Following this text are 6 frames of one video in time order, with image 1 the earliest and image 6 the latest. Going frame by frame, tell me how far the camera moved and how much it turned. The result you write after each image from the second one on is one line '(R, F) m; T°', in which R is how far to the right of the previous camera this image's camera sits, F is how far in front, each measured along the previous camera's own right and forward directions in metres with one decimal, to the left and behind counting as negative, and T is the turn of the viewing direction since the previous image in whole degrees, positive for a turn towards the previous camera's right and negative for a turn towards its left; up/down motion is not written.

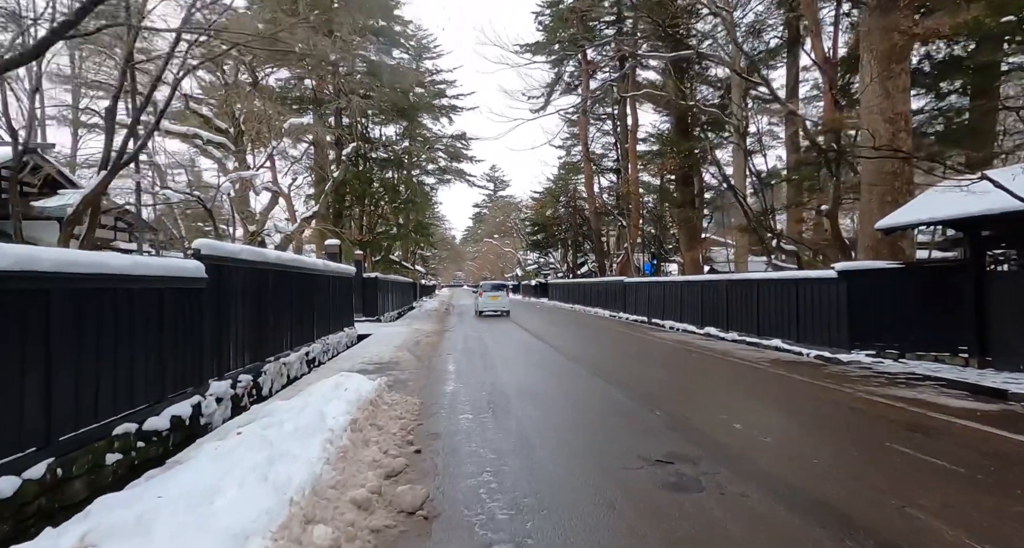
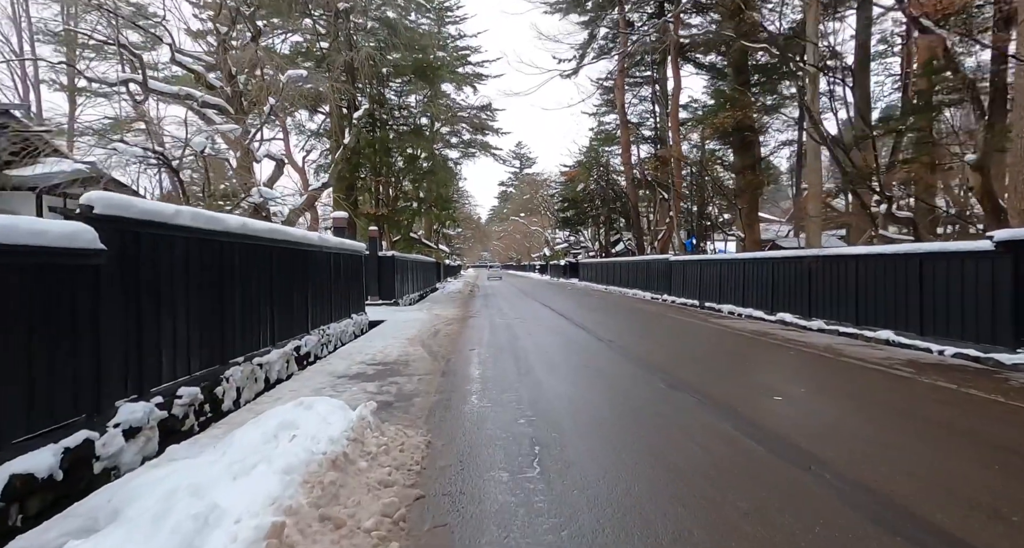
(-0.2, +1.9) m; -3°
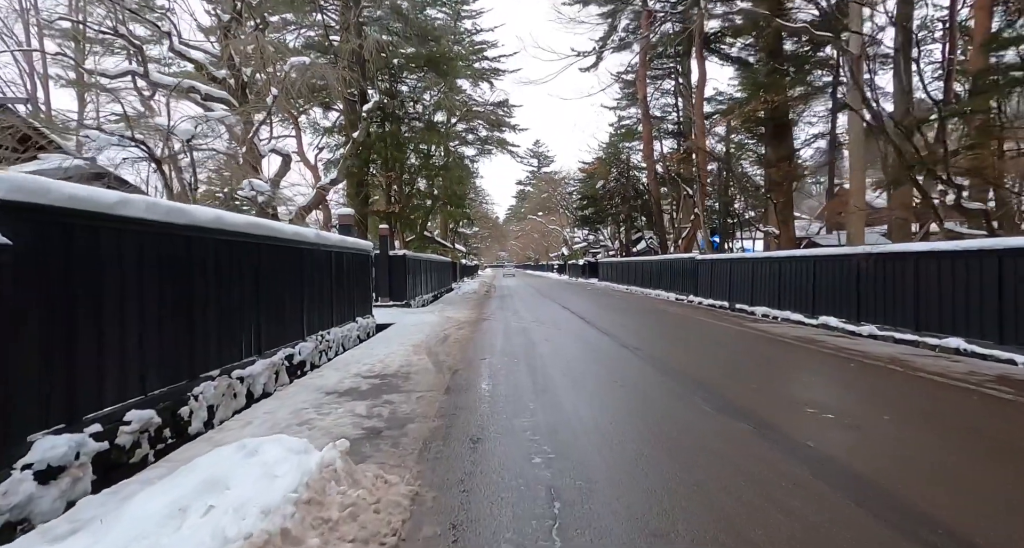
(0.0, +0.8) m; -2°
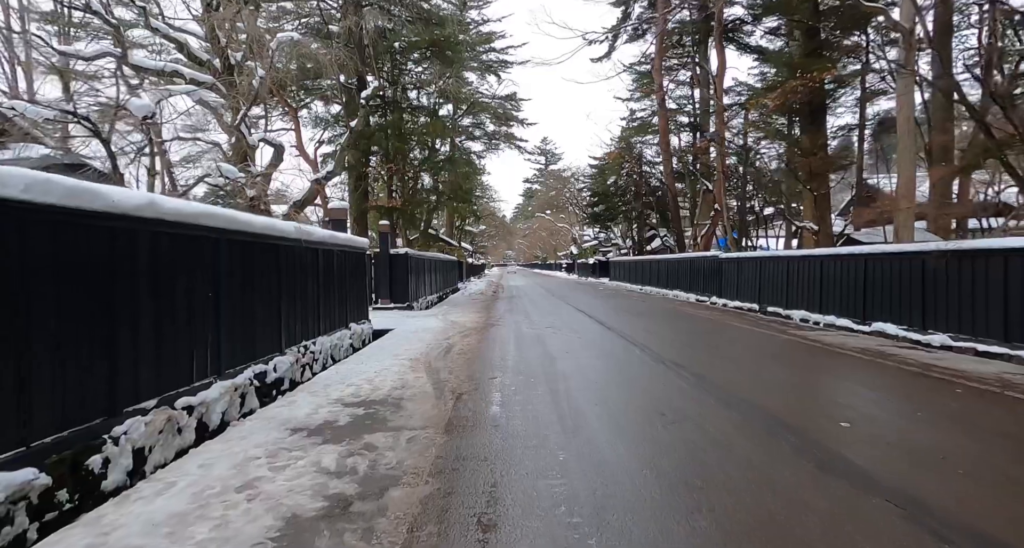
(-0.1, +1.1) m; -1°
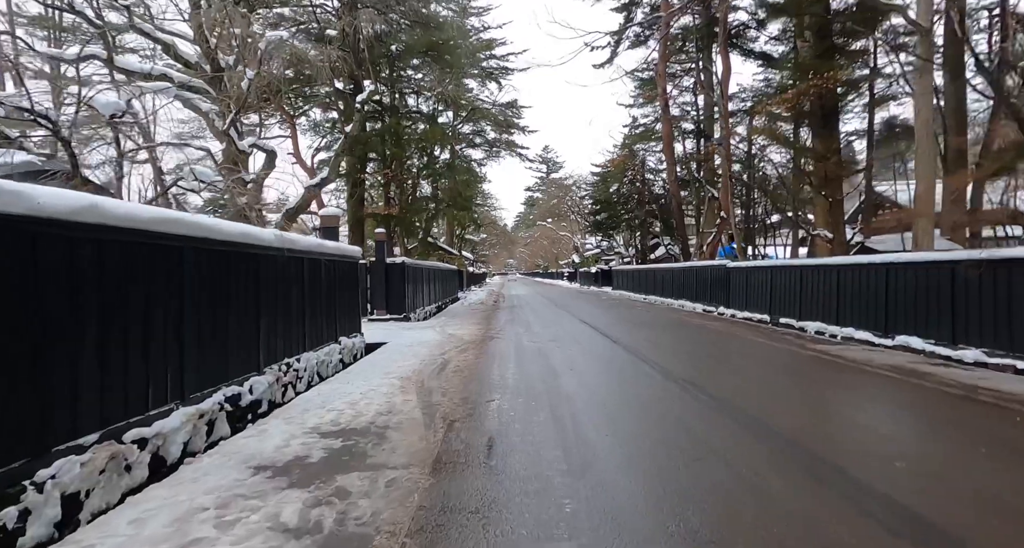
(0.0, +0.5) m; 0°
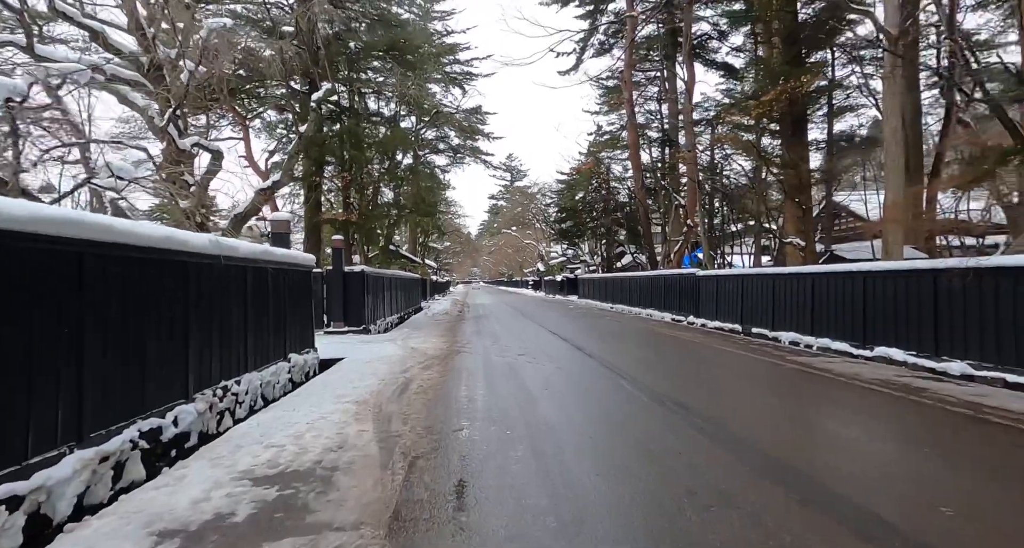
(-0.1, +0.5) m; +4°
